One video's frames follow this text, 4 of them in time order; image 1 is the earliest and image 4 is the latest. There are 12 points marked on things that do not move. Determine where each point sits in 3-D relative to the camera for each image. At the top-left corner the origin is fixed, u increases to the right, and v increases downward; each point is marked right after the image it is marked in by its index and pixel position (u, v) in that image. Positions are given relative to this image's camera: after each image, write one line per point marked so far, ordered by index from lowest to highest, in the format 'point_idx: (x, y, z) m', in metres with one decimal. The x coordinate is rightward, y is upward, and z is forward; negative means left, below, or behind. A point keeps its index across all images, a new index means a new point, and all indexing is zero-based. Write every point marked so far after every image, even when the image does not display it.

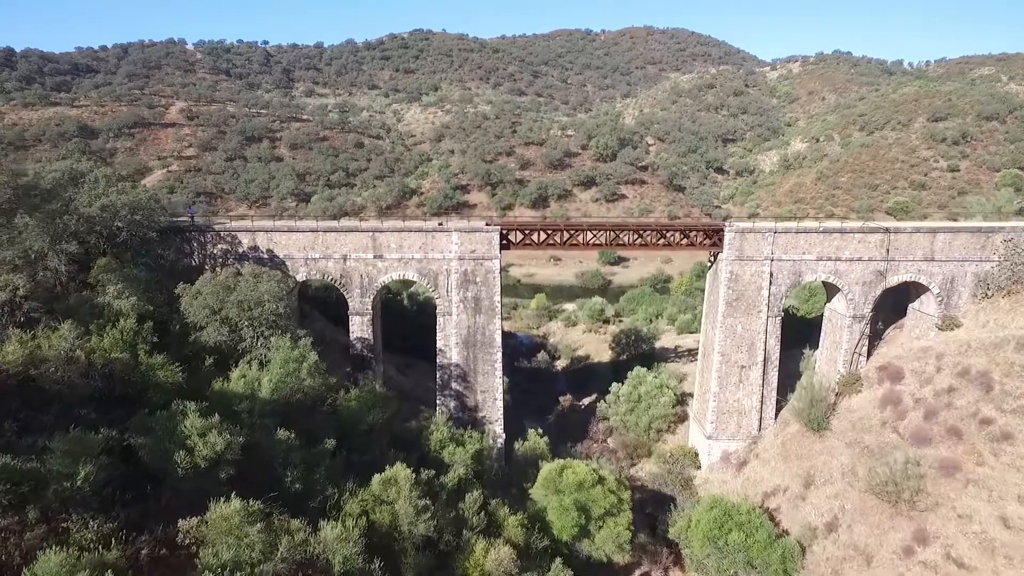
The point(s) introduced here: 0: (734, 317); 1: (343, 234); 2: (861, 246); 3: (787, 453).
0: (+5.1, -0.7, +14.3) m
1: (-3.8, +1.2, +14.1) m
2: (+7.8, +0.9, +13.9) m
3: (+6.3, -3.7, +14.1) m
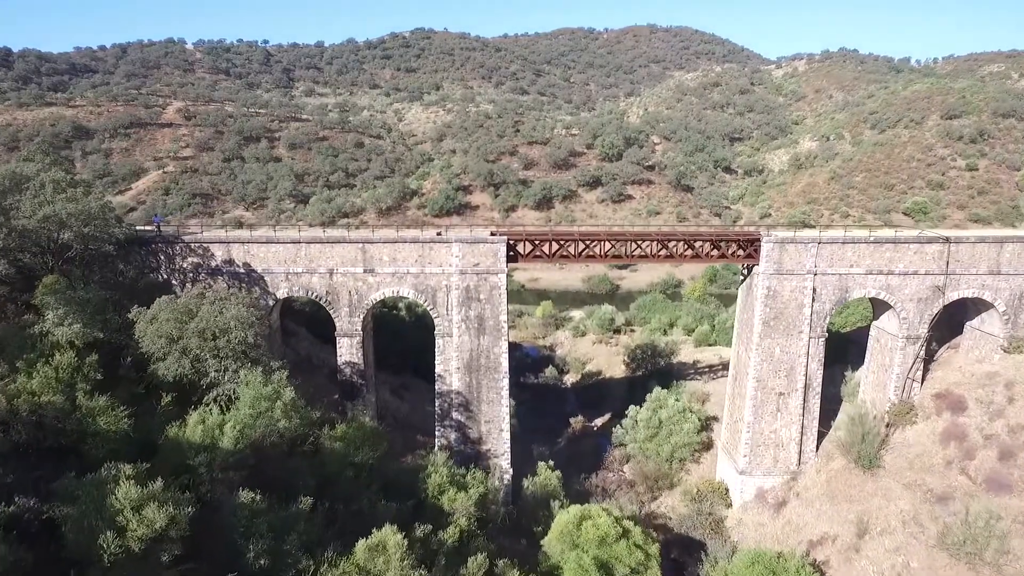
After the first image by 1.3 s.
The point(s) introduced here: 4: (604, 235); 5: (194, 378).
0: (+5.2, -1.0, +12.6) m
1: (-3.7, +0.8, +12.4) m
2: (+7.9, +0.6, +12.2) m
3: (+6.4, -4.1, +12.5) m
4: (+1.9, +1.1, +12.9) m
5: (-4.9, -1.4, +9.7) m
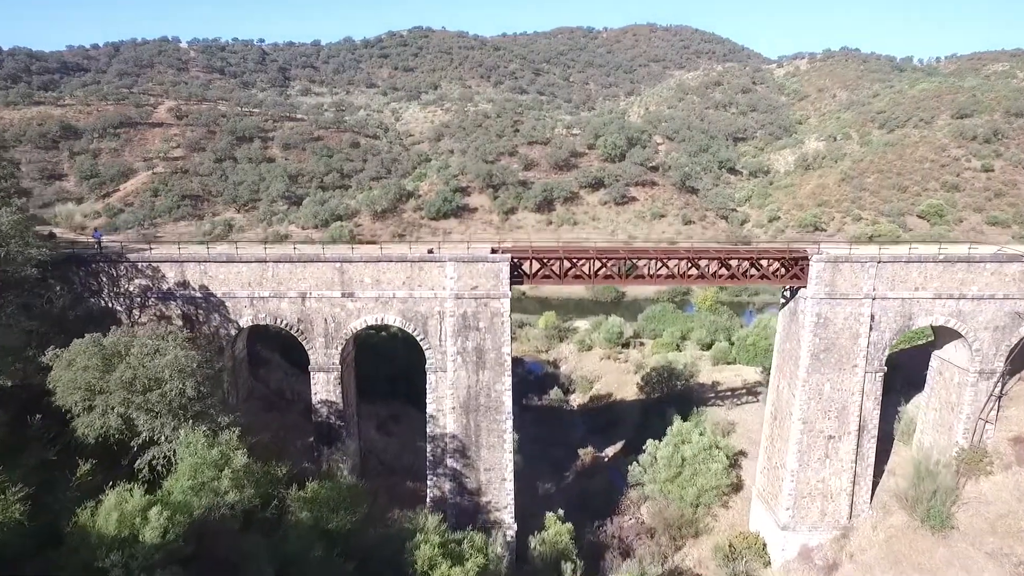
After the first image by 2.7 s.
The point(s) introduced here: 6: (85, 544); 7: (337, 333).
0: (+5.3, -1.5, +10.8) m
1: (-3.6, +0.4, +10.5) m
2: (+8.0, +0.1, +10.4) m
3: (+6.5, -4.6, +10.6) m
4: (+2.0, +0.6, +11.1) m
5: (-4.8, -1.8, +7.8) m
6: (-4.3, -2.6, +6.3) m
7: (-3.0, -0.8, +10.8) m
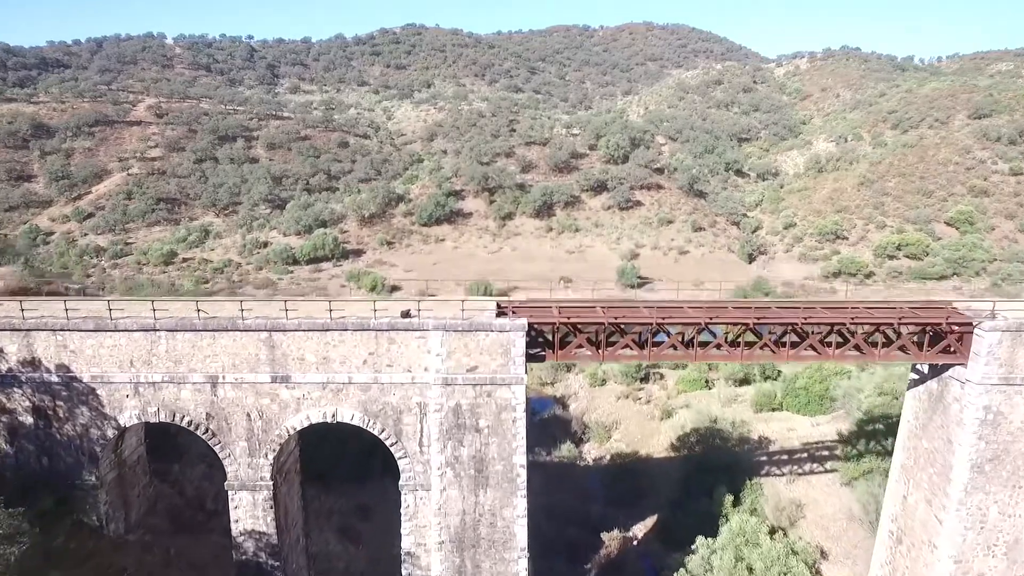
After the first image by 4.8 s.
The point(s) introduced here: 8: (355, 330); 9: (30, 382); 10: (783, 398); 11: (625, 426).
0: (+5.5, -2.4, +7.3) m
1: (-3.4, -0.5, +7.0) m
2: (+8.2, -0.8, +6.9) m
3: (+6.7, -5.5, +7.1) m
4: (+2.2, -0.3, +7.5) m
5: (-4.6, -2.8, +4.2) m
6: (-4.1, -3.5, +2.7) m
7: (-2.8, -1.7, +7.2) m
8: (-1.7, -0.5, +6.9) m
9: (-5.5, -1.1, +7.0) m
10: (+7.7, -3.1, +17.7) m
11: (+3.4, -4.1, +18.6) m
